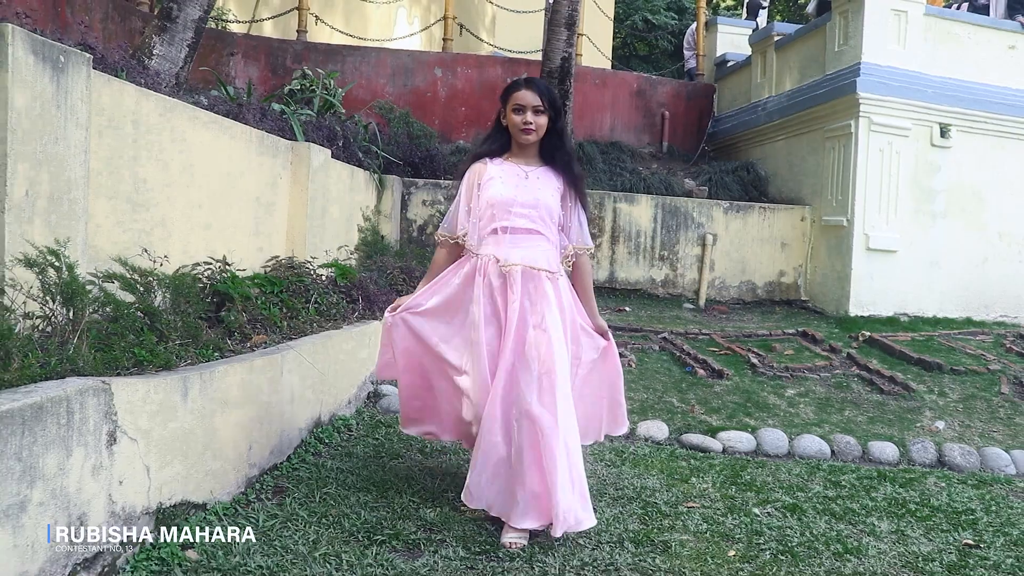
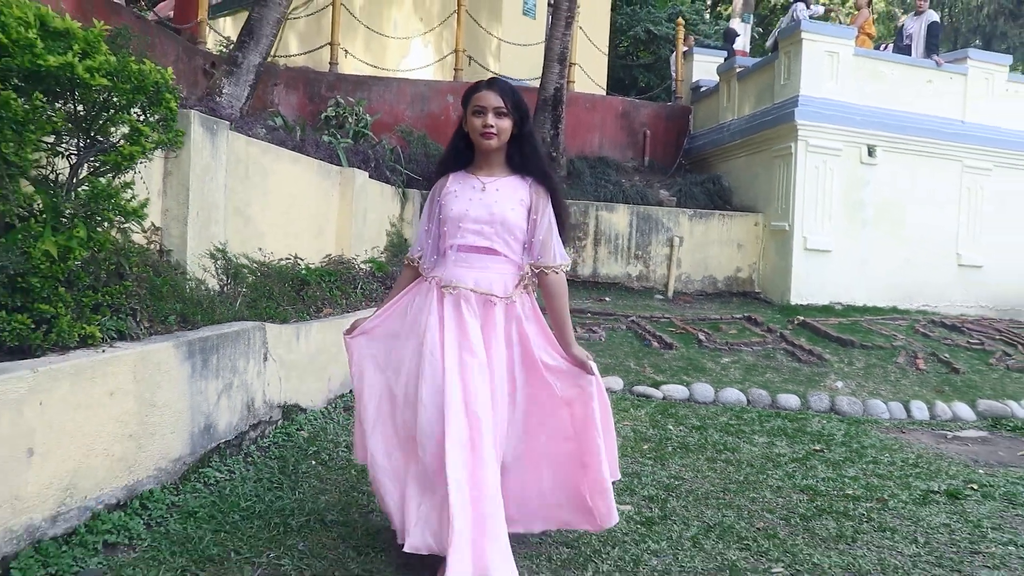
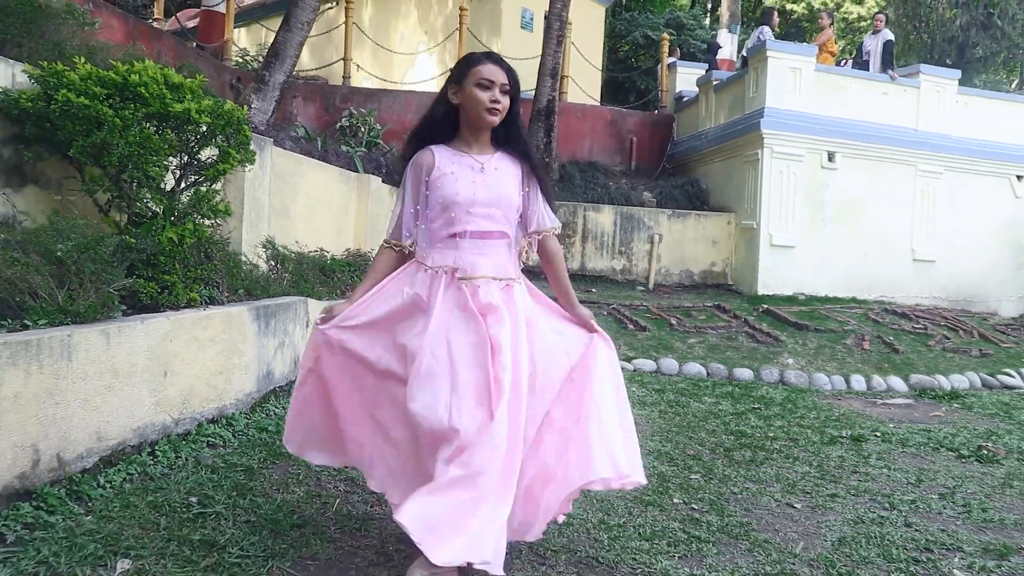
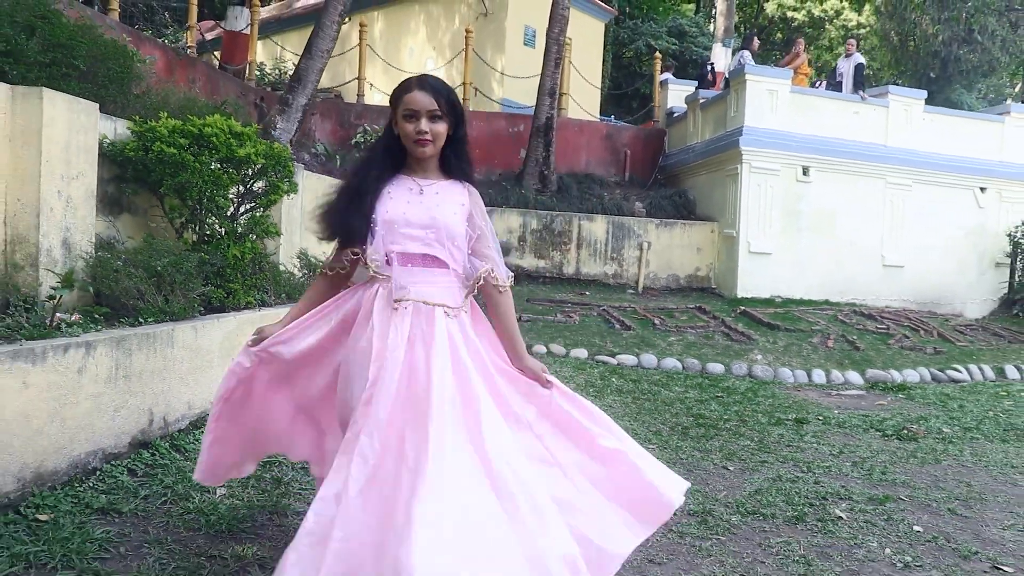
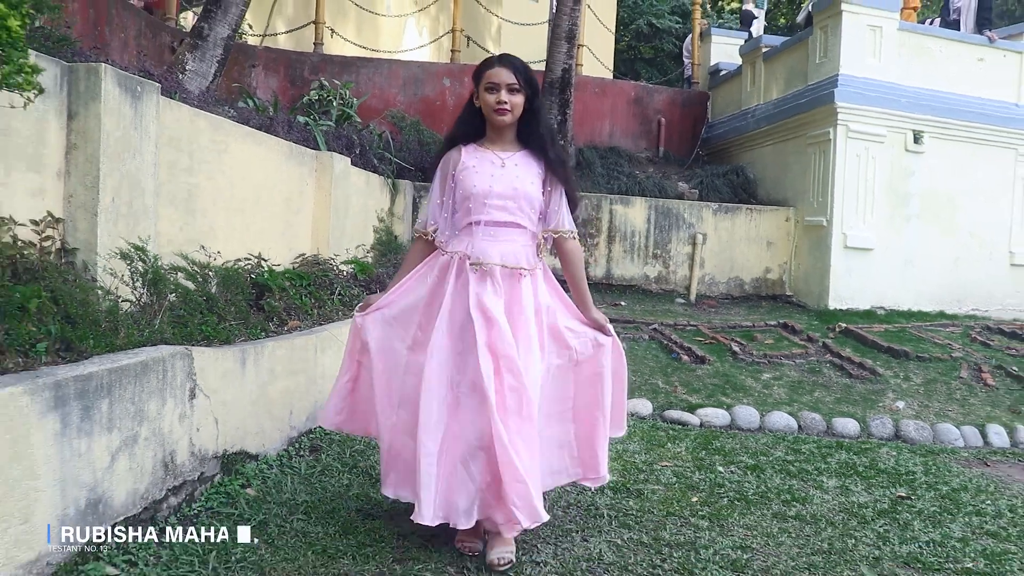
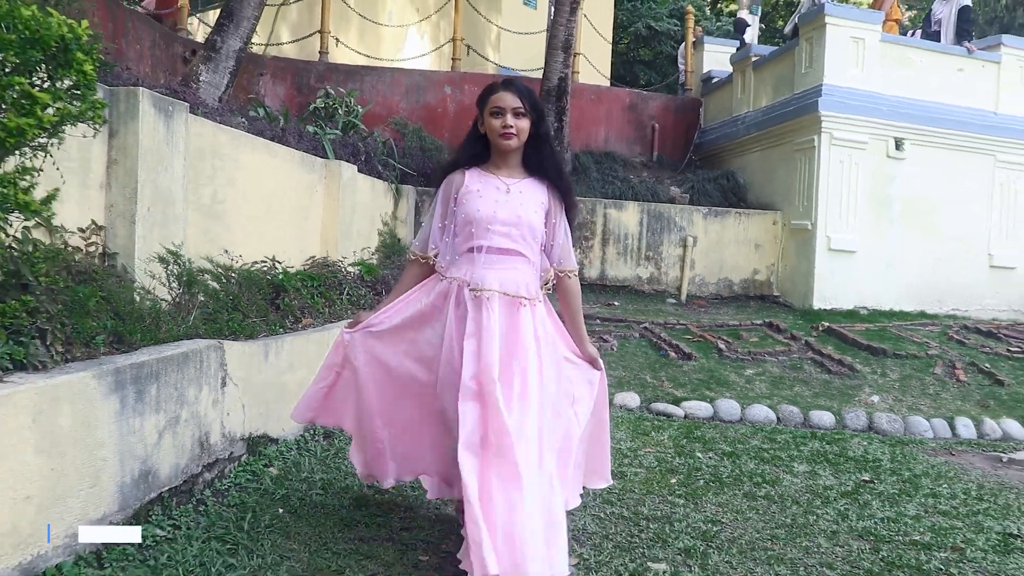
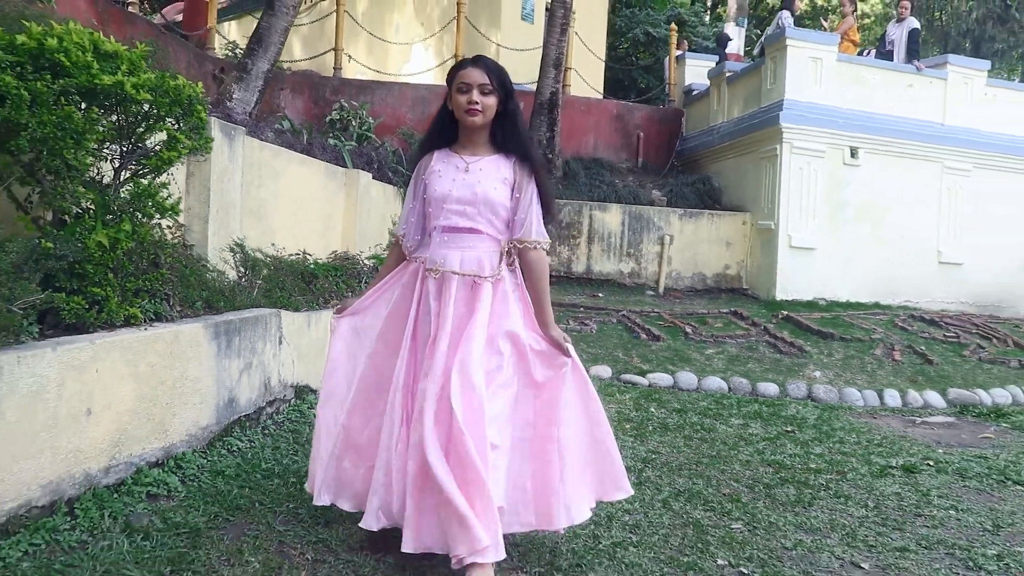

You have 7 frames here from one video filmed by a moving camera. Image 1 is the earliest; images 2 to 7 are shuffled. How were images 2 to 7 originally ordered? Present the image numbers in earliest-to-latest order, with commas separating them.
5, 6, 2, 7, 3, 4
